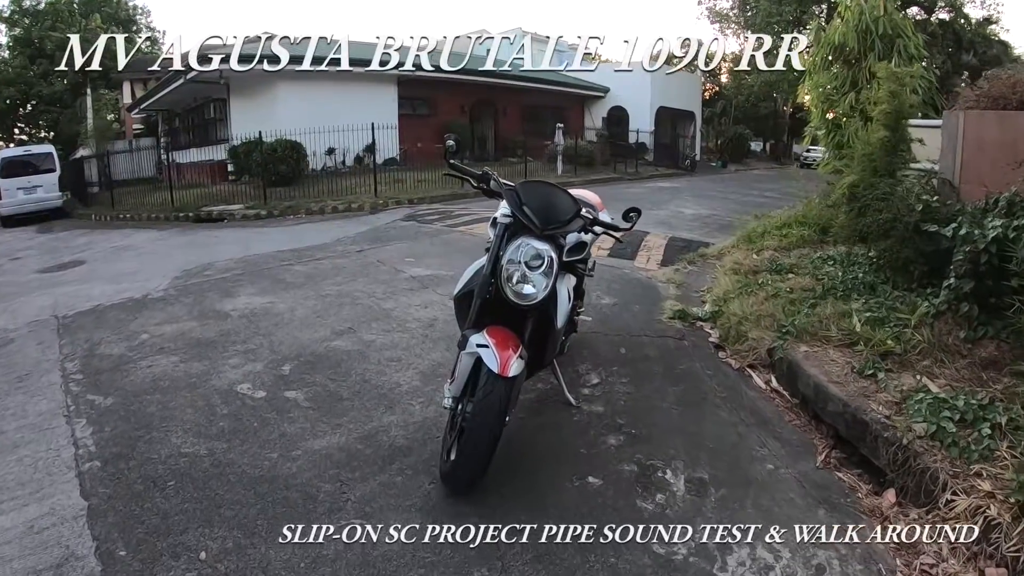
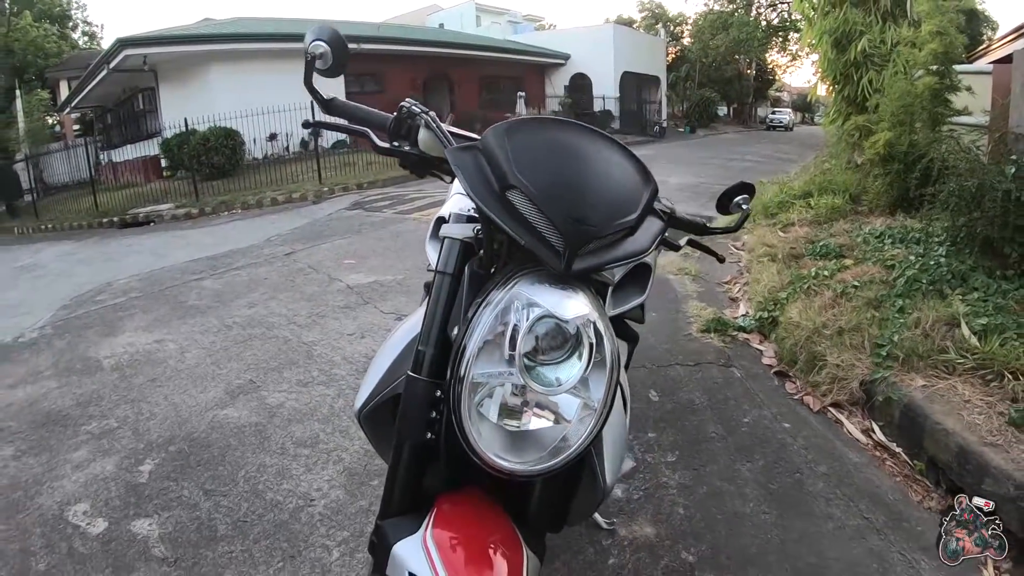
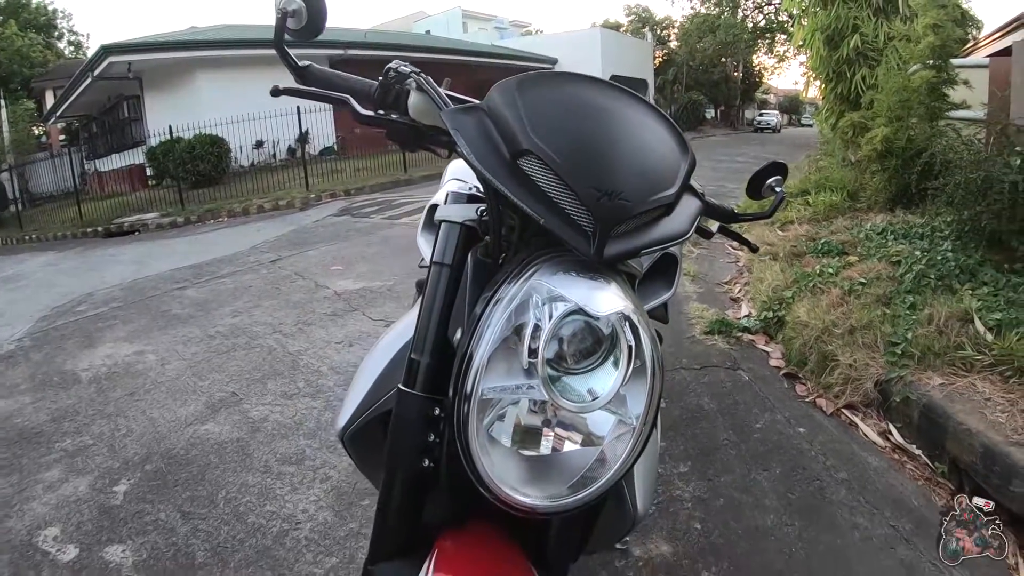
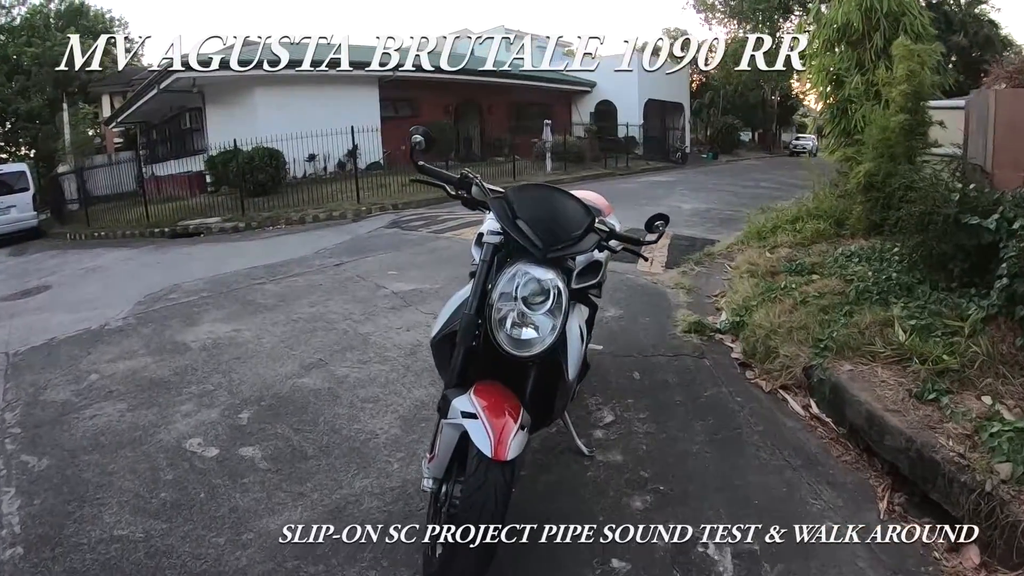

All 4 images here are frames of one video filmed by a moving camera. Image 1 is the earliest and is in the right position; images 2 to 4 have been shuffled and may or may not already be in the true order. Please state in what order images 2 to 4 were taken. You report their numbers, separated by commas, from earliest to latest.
4, 3, 2
